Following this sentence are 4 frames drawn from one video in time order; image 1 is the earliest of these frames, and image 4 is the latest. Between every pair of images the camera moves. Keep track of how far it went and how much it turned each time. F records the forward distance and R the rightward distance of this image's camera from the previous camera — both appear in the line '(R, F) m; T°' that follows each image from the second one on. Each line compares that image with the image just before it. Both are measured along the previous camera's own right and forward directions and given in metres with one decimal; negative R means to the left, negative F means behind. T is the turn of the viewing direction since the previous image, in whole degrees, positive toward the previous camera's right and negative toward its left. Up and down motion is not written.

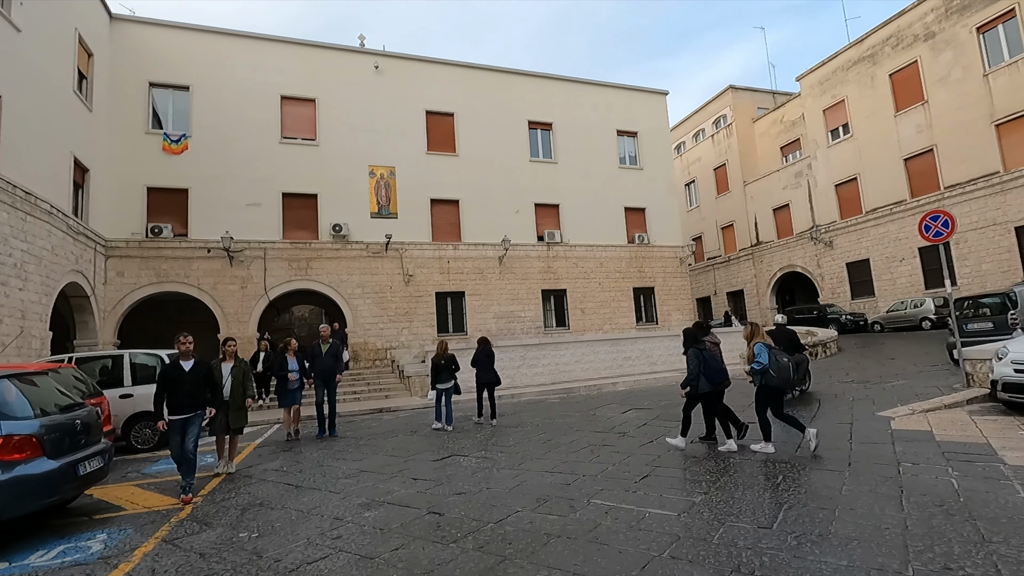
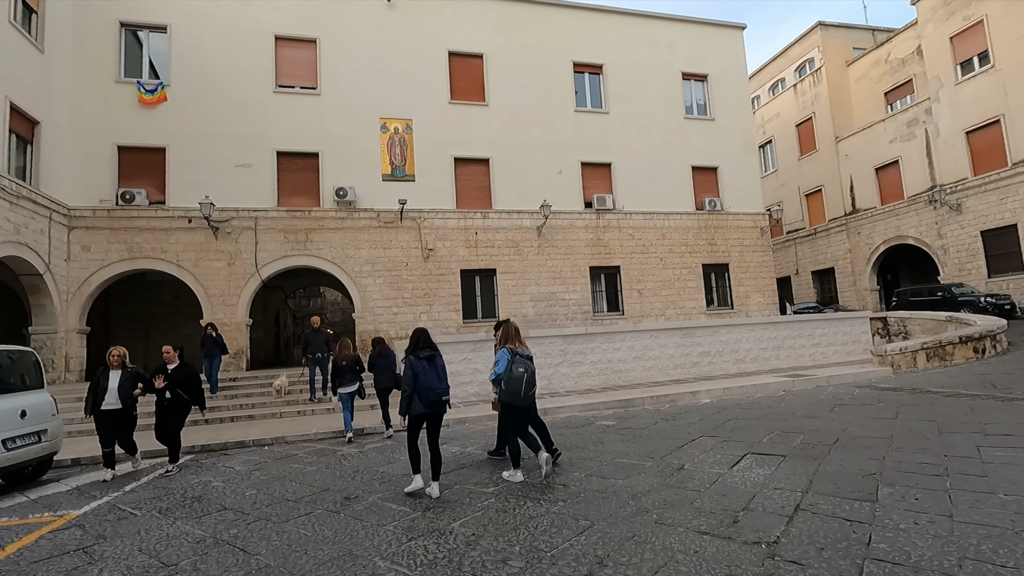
(+0.2, +3.1) m; -5°
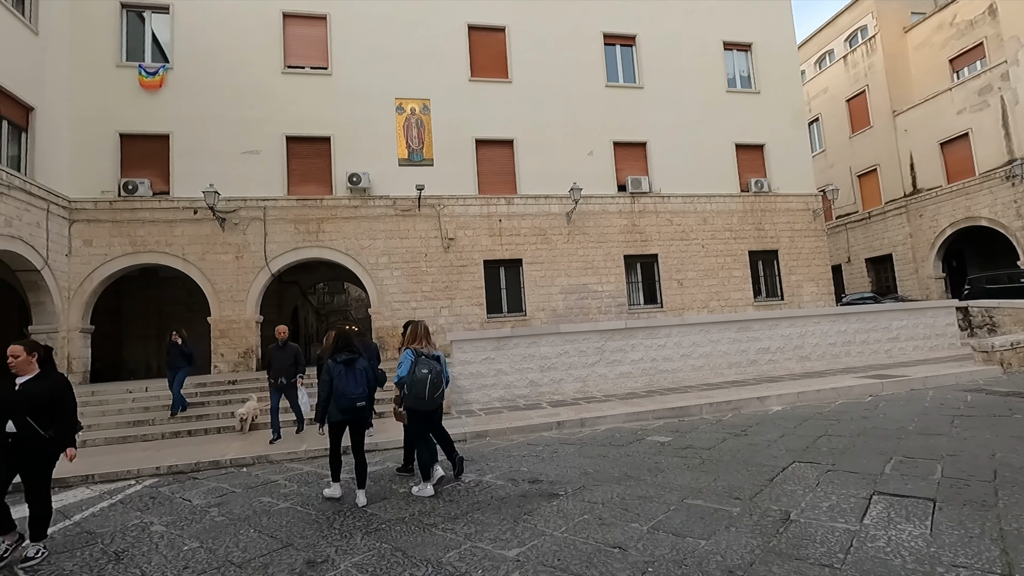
(0.0, +1.1) m; -3°
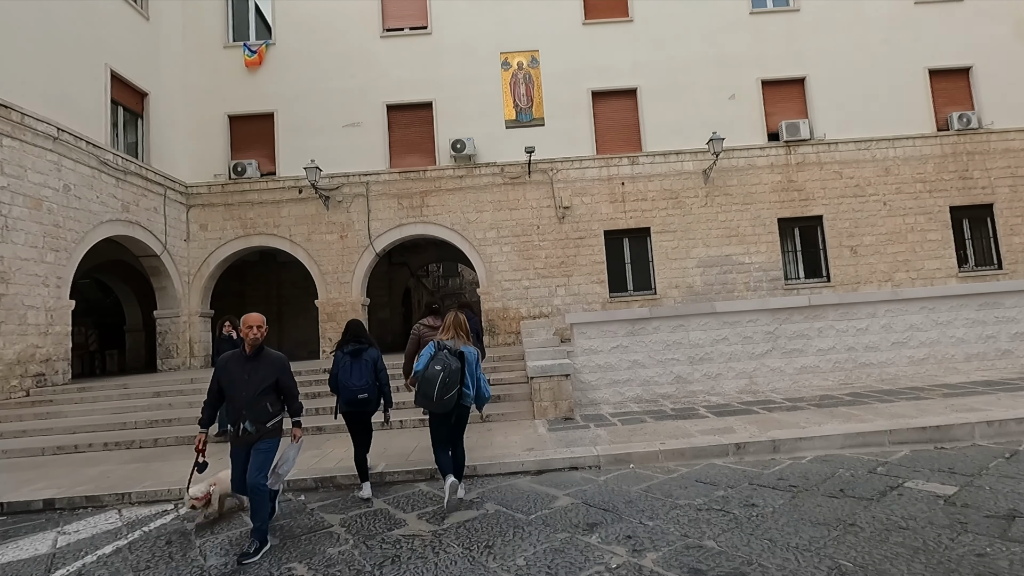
(-0.2, +1.6) m; -12°
